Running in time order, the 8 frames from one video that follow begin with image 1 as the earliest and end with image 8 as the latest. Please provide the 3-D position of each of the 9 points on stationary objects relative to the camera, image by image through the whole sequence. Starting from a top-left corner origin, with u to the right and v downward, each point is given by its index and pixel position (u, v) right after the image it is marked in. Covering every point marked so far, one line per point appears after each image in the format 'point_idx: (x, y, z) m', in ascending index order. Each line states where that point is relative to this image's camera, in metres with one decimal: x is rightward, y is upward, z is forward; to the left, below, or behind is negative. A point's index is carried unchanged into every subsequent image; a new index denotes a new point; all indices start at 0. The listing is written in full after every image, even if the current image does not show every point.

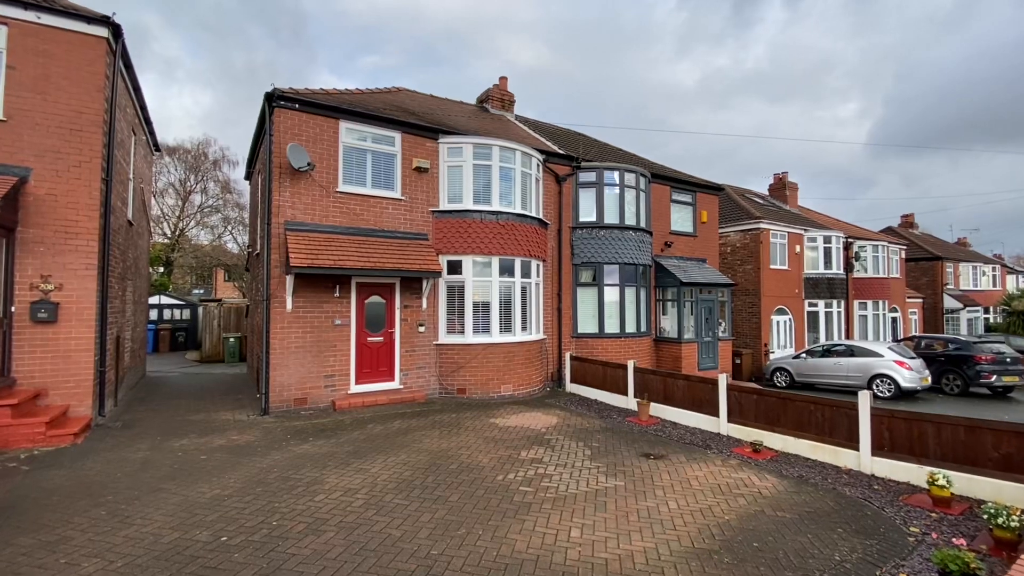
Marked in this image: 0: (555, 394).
0: (+1.1, -2.8, +12.1) m
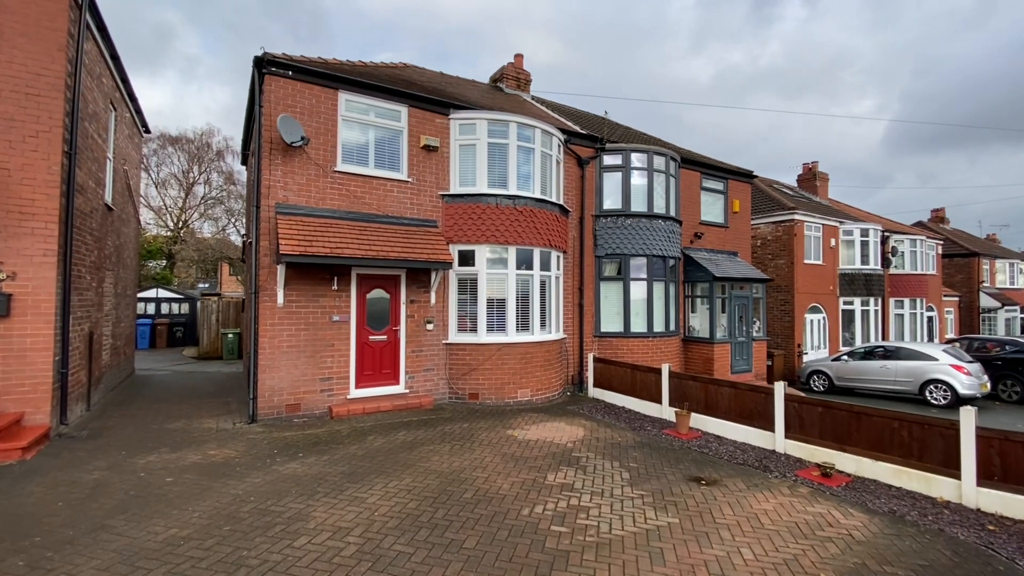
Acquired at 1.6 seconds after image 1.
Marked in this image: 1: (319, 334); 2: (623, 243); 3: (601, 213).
0: (+1.5, -2.6, +10.9) m
1: (-3.7, -0.9, +8.8) m
2: (+2.9, +1.2, +12.2) m
3: (+2.4, +2.0, +12.3) m
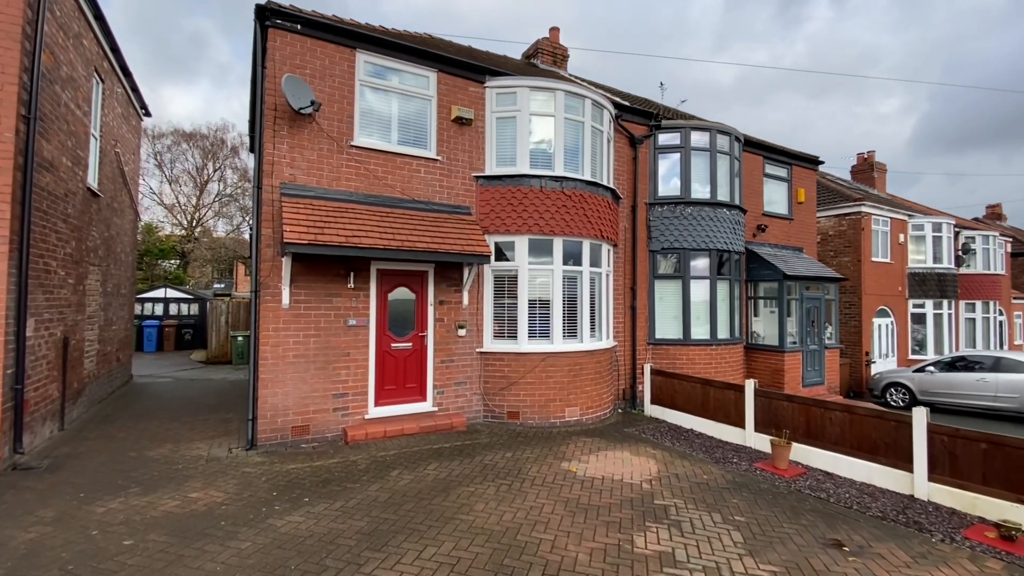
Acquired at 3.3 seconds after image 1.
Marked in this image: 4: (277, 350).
0: (+2.4, -2.6, +9.2) m
1: (-2.8, -0.9, +7.3) m
2: (+3.9, +1.2, +10.6) m
3: (+3.3, +2.0, +10.6) m
4: (-3.5, -0.9, +6.9) m
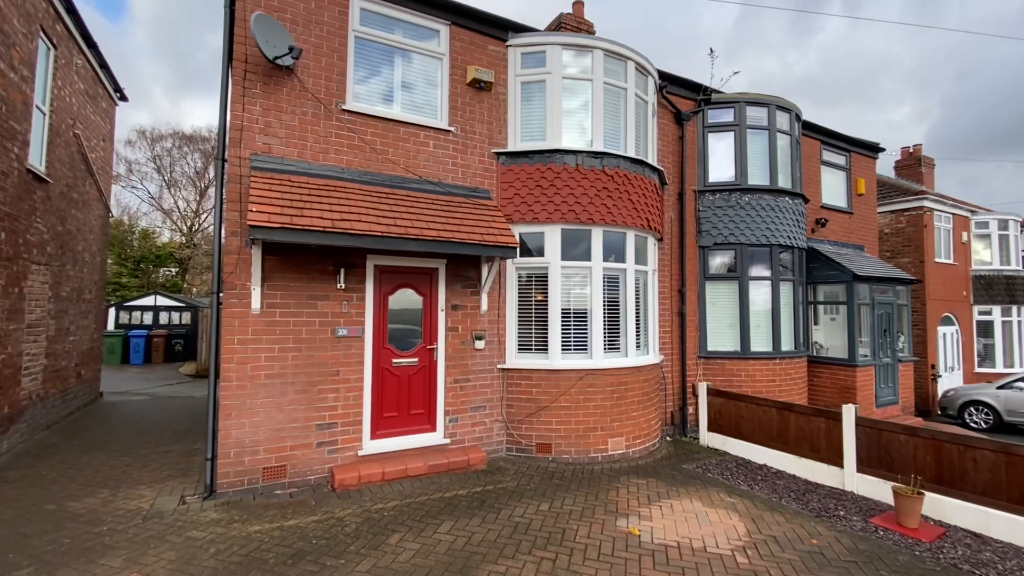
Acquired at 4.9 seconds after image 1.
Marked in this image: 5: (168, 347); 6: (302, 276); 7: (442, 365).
0: (+2.8, -2.6, +7.5) m
1: (-2.4, -0.9, +5.7) m
2: (+4.3, +1.1, +8.9) m
3: (+3.8, +1.9, +9.0) m
4: (-3.1, -0.9, +5.3) m
5: (-13.6, -2.3, +18.3) m
6: (-2.6, +0.1, +5.7) m
7: (-1.0, -1.1, +6.5) m
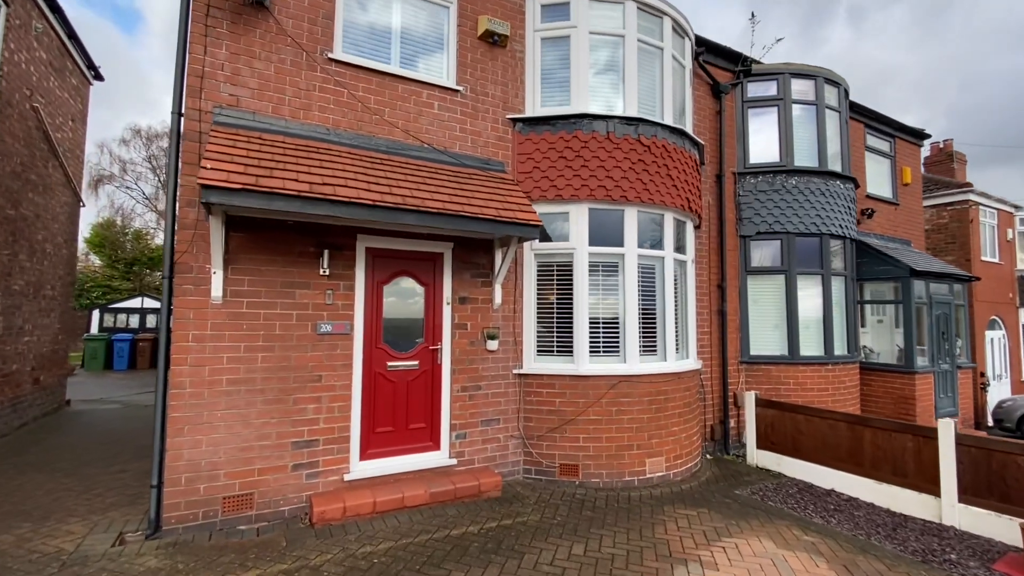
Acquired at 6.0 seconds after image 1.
0: (+3.1, -2.5, +6.4) m
1: (-2.2, -0.7, +4.6) m
2: (+4.6, +1.2, +7.8) m
3: (+4.0, +2.0, +7.9) m
4: (-2.9, -0.8, +4.3) m
5: (-13.3, -2.4, +17.3) m
6: (-2.3, +0.3, +4.6) m
7: (-0.8, -1.0, +5.4) m
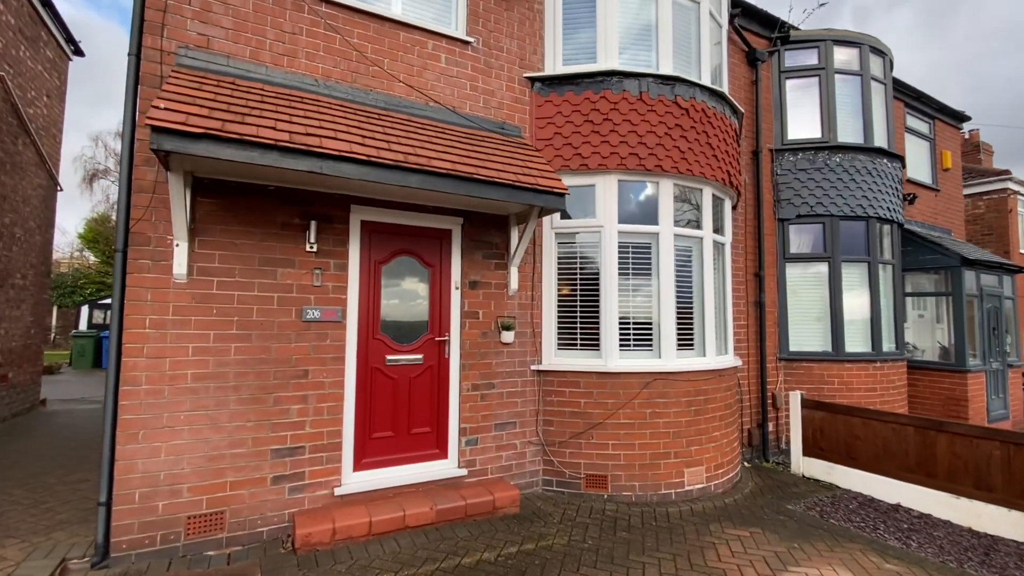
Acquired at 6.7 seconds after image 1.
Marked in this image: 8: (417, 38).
0: (+3.2, -2.4, +5.6) m
1: (-2.0, -0.5, +3.9) m
2: (+4.8, +1.4, +7.1) m
3: (+4.2, +2.2, +7.2) m
4: (-2.7, -0.6, +3.5) m
5: (-13.1, -2.2, +16.6) m
6: (-2.2, +0.5, +3.9) m
7: (-0.6, -0.8, +4.7) m
8: (-0.9, +2.5, +4.6) m
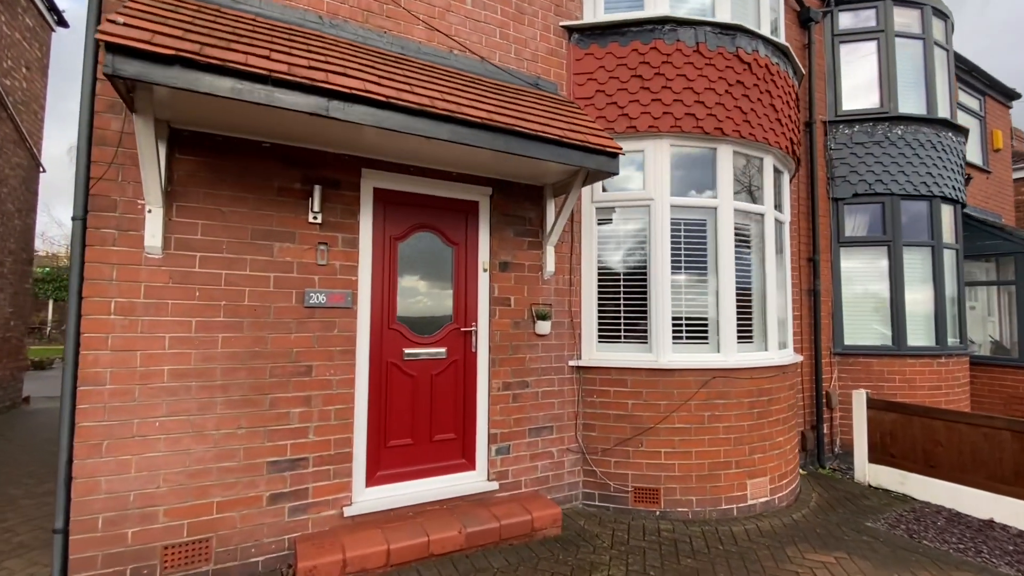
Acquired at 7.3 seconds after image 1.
0: (+3.6, -2.2, +4.9) m
1: (-1.7, -0.4, +3.2) m
2: (+5.1, +1.6, +6.3) m
3: (+4.5, +2.4, +6.4) m
4: (-2.4, -0.4, +2.8) m
5: (-12.7, -1.9, +16.0) m
6: (-1.8, +0.6, +3.2) m
7: (-0.2, -0.6, +4.0) m
8: (-0.6, +2.7, +3.9) m
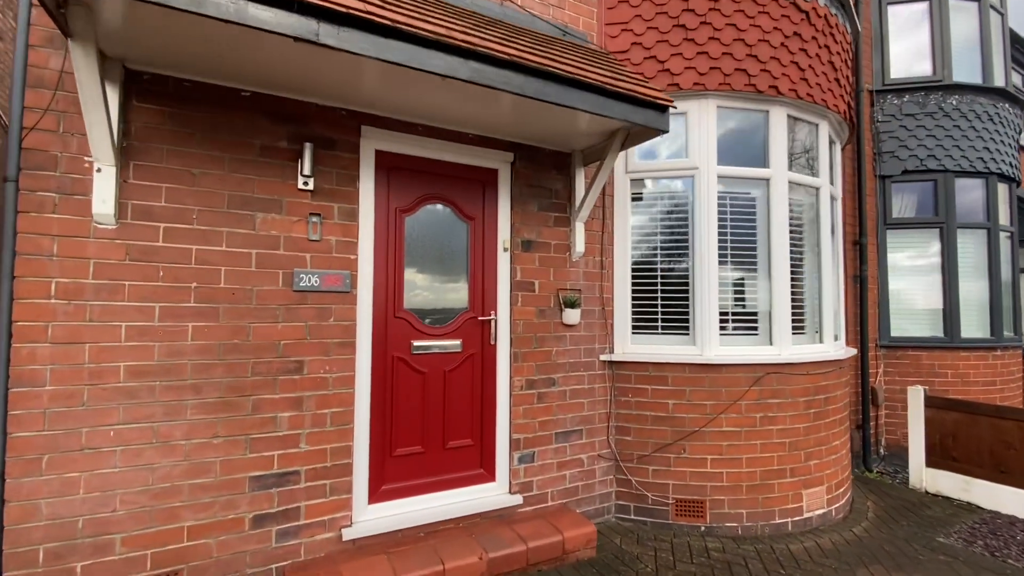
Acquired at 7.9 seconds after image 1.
0: (+3.8, -2.1, +4.4) m
1: (-1.5, -0.3, +2.7) m
2: (+5.3, +1.7, +5.8) m
3: (+4.7, +2.5, +5.8) m
4: (-2.2, -0.3, +2.3) m
5: (-12.5, -1.6, +15.5) m
6: (-1.6, +0.7, +2.6) m
7: (-0.1, -0.5, +3.4) m
8: (-0.4, +2.8, +3.3) m
